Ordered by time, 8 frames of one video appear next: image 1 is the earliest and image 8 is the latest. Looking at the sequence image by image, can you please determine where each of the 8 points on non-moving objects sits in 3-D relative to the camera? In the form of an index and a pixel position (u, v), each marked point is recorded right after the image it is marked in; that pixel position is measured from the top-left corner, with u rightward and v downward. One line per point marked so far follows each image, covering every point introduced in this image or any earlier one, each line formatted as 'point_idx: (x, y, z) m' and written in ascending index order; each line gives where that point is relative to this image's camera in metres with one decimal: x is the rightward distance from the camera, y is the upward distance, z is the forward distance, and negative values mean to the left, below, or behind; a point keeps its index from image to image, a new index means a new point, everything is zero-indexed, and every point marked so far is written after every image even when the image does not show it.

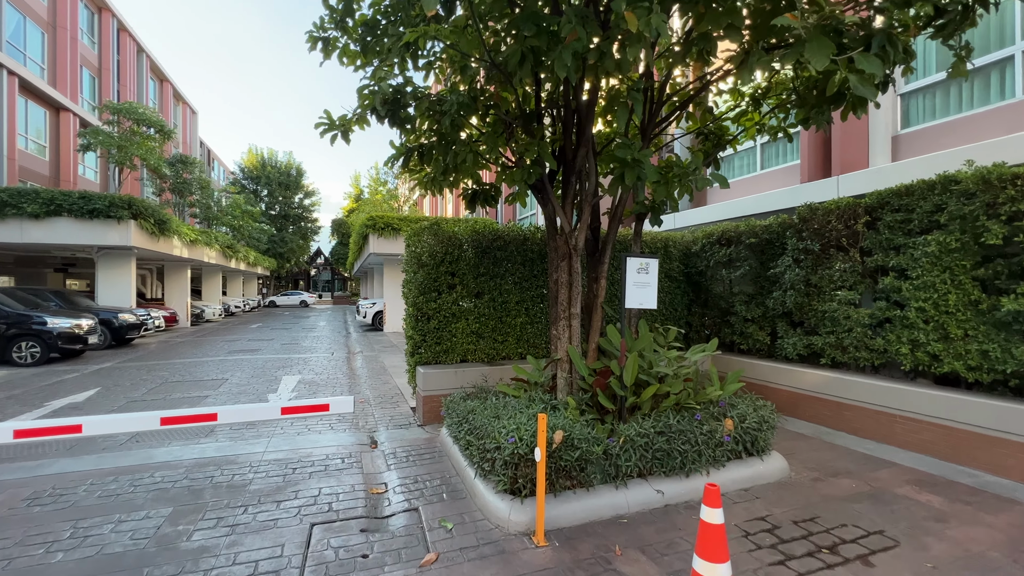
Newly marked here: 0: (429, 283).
0: (-1.1, +0.1, +5.8) m
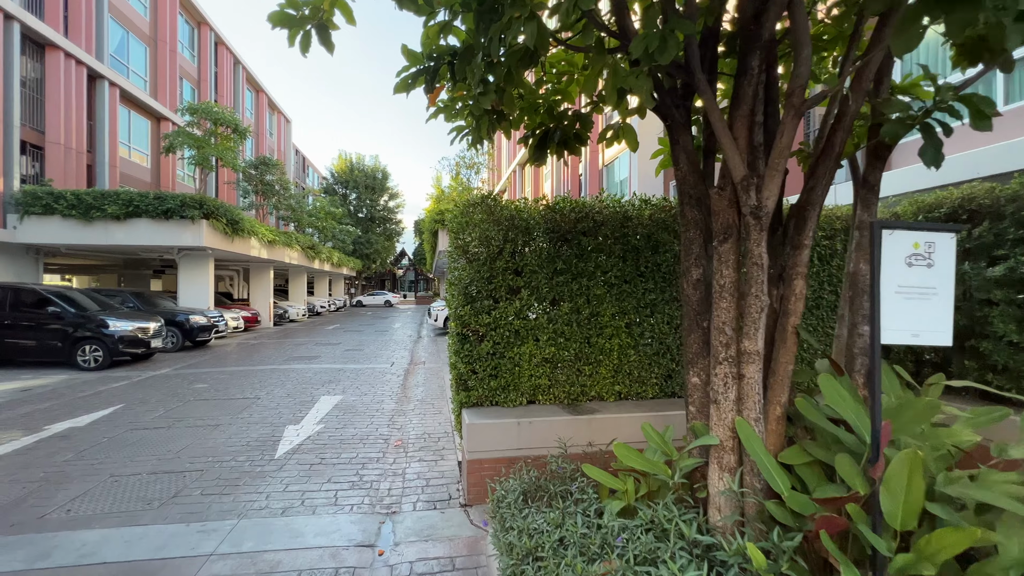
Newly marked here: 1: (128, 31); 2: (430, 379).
0: (-0.3, 0.0, +3.9) m
1: (-14.7, +9.8, +17.3) m
2: (-1.7, -1.8, +8.9) m
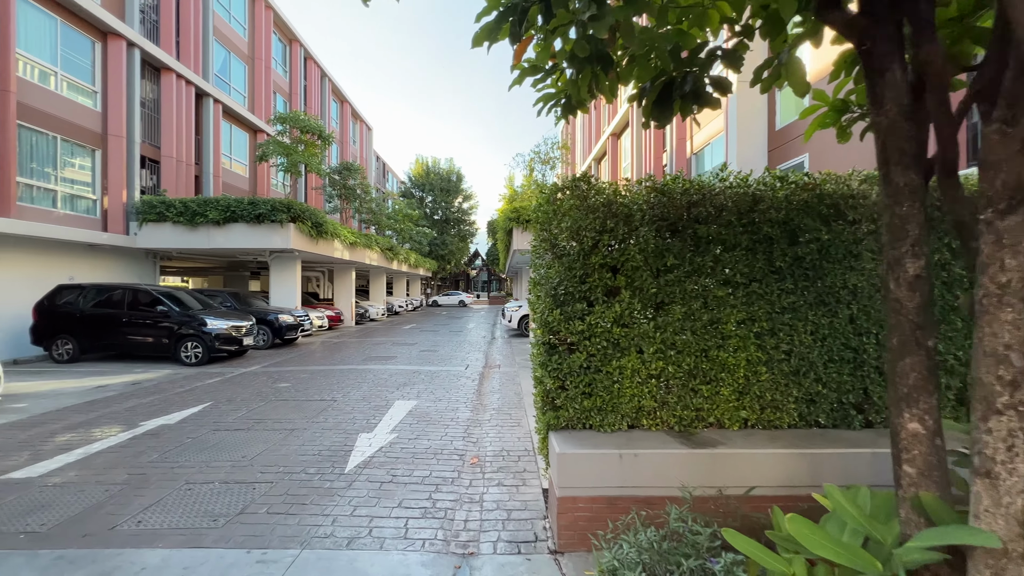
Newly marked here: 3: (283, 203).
0: (+0.4, 0.0, +3.3) m
1: (-11.7, +9.8, +18.7) m
2: (-0.2, -1.8, +8.4) m
3: (-7.0, +2.6, +13.7) m
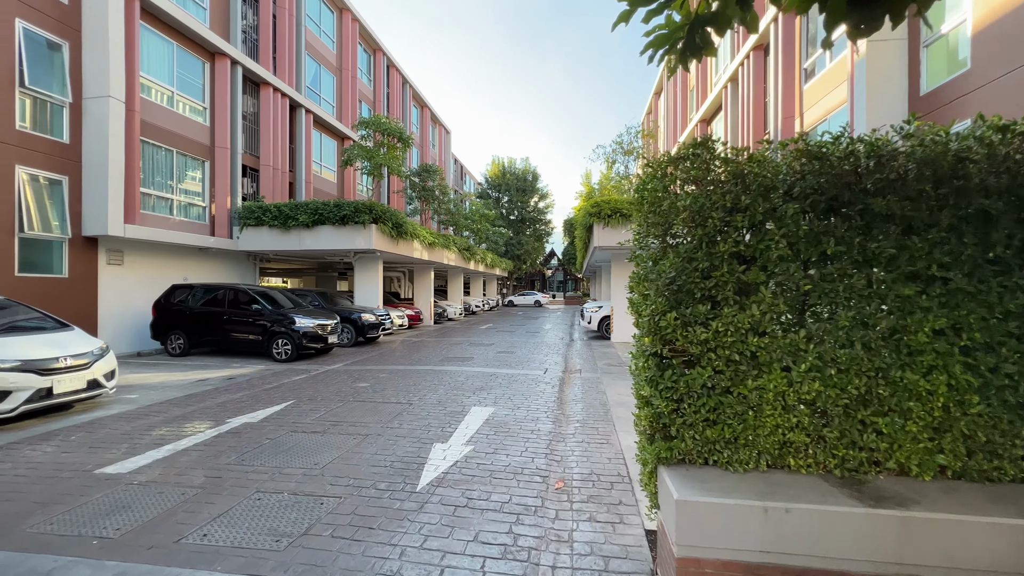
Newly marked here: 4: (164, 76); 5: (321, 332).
0: (+1.0, 0.0, +2.5) m
1: (-8.4, +9.8, +19.8) m
2: (+1.3, -1.8, +7.7) m
3: (-4.6, +2.6, +14.0) m
4: (-9.9, +6.0, +12.8) m
5: (-4.7, -1.1, +11.1) m
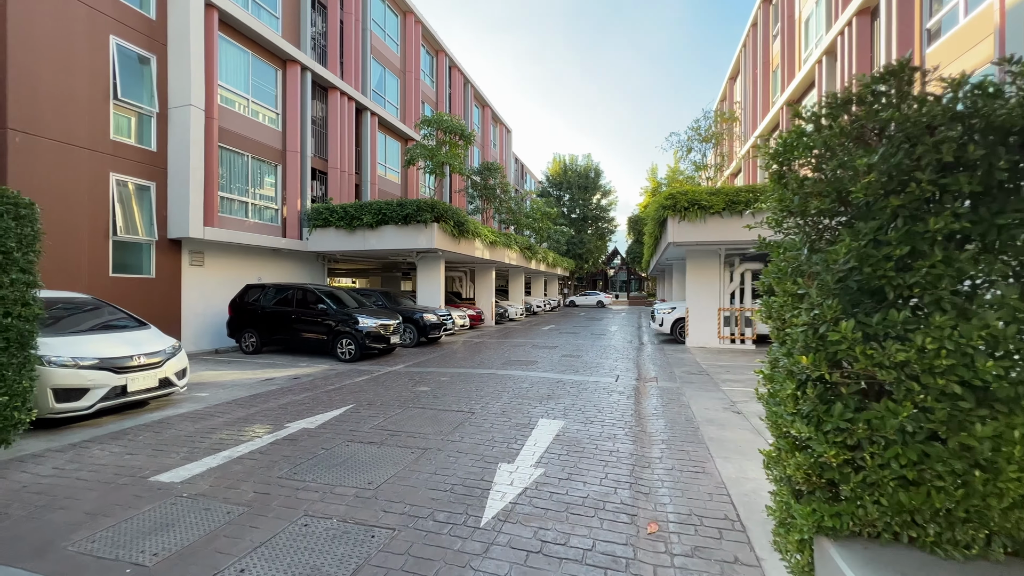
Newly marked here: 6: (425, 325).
0: (+1.4, +0.1, +1.7) m
1: (-5.7, +9.8, +20.1) m
2: (+2.4, -1.8, +6.8) m
3: (-2.6, +2.6, +13.9) m
4: (-8.0, +6.0, +13.3) m
5: (-3.1, -1.1, +11.0) m
6: (-2.6, -1.1, +13.4) m
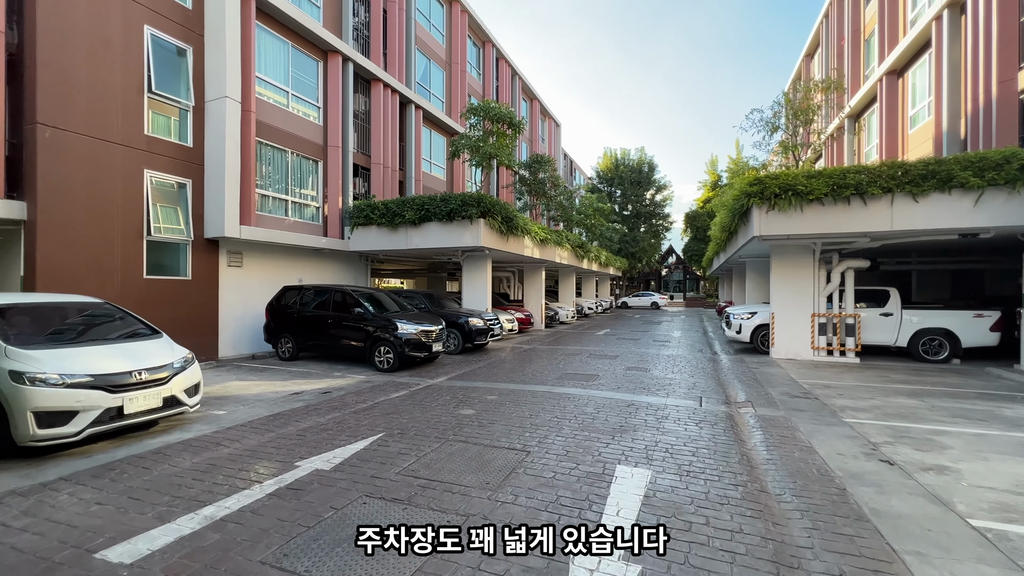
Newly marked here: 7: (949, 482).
0: (+1.6, 0.0, +0.2) m
1: (-3.5, +9.8, +19.2) m
2: (+3.1, -1.8, +5.2) m
3: (-1.1, +2.6, +12.7) m
4: (-6.5, +5.9, +12.7) m
5: (-1.9, -1.1, +9.9) m
6: (-1.1, -1.1, +12.2) m
7: (+4.1, -1.8, +4.2) m
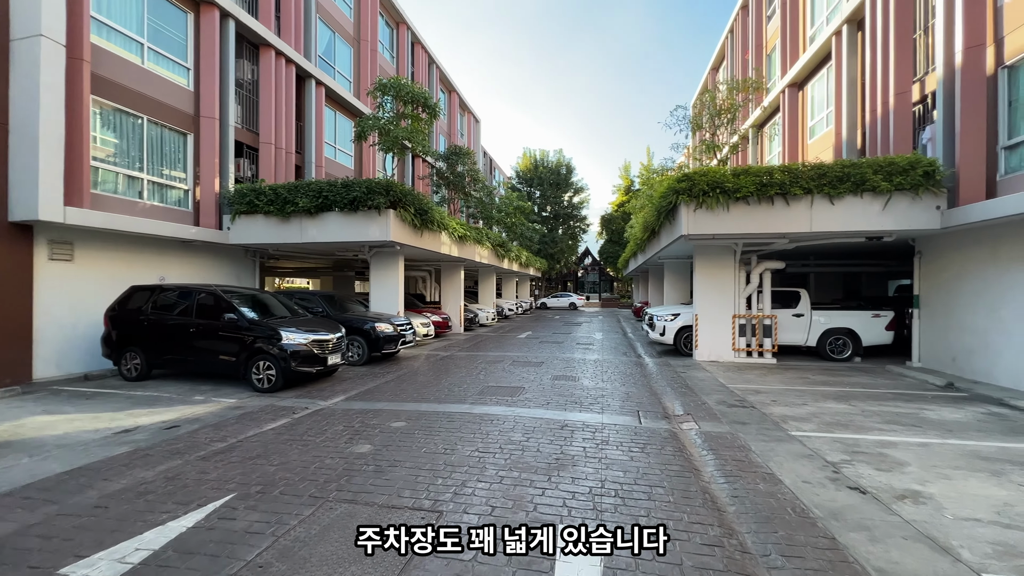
0: (+1.7, 0.0, -0.7) m
1: (-6.8, +9.8, +17.1) m
2: (+2.3, -1.8, +4.5) m
3: (-3.2, +2.6, +11.1) m
4: (-8.6, +5.9, +10.2) m
5: (-3.5, -1.1, +8.2) m
6: (-3.1, -1.2, +10.6) m
7: (+3.4, -1.8, +3.6) m
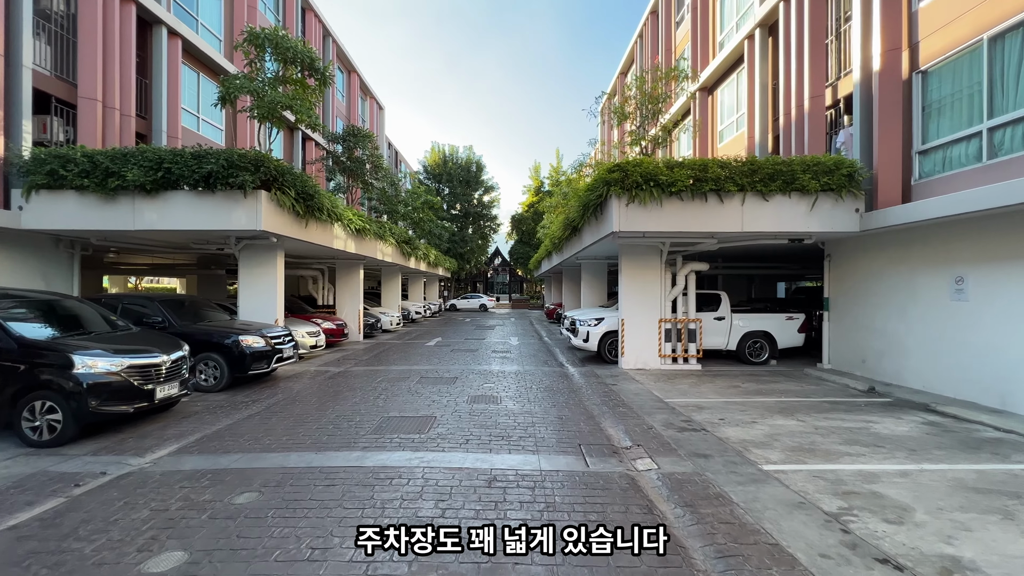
0: (+2.1, 0.0, -1.9) m
1: (-9.7, +9.7, +13.9) m
2: (+1.6, -1.9, +3.3) m
3: (-5.1, +2.5, +8.7) m
4: (-10.1, +5.9, +6.7) m
5: (-4.8, -1.2, +5.8) m
6: (-4.9, -1.2, +8.2) m
7: (+2.9, -1.9, +2.7) m
